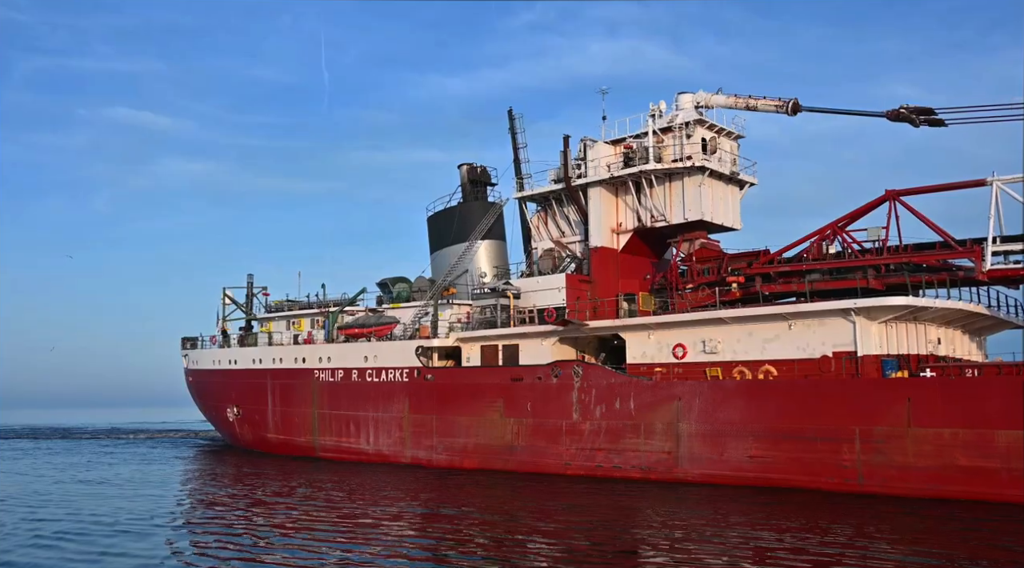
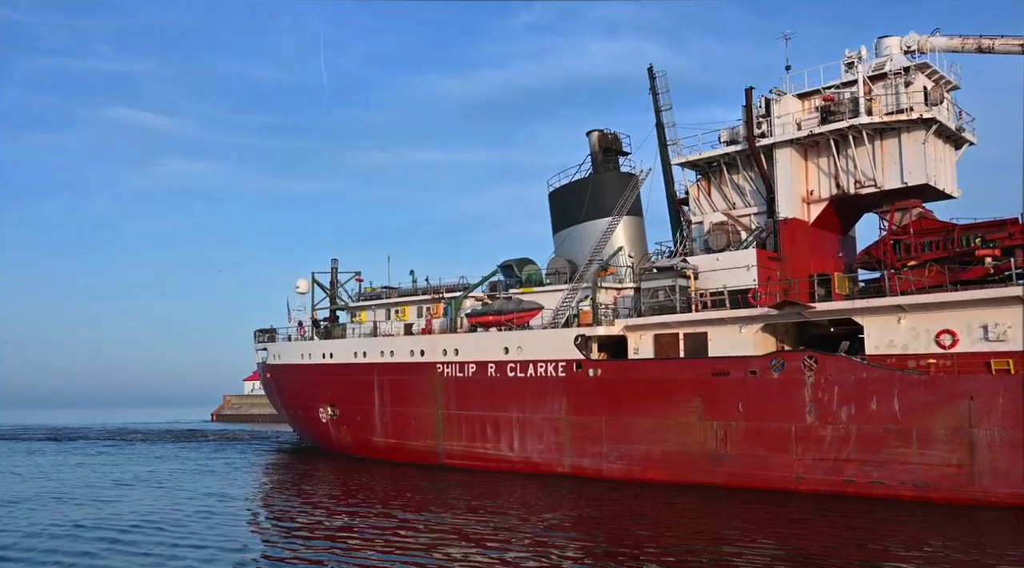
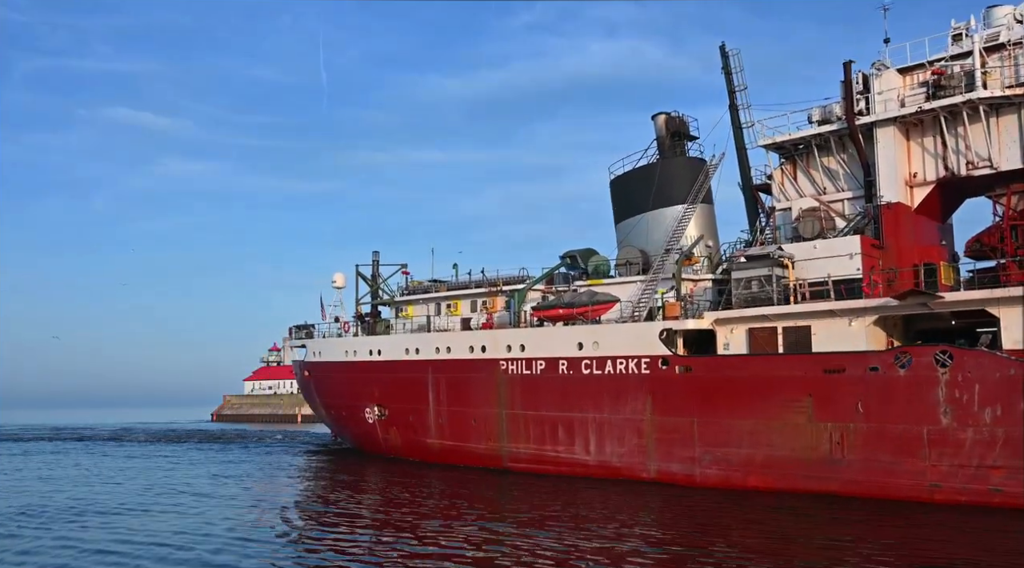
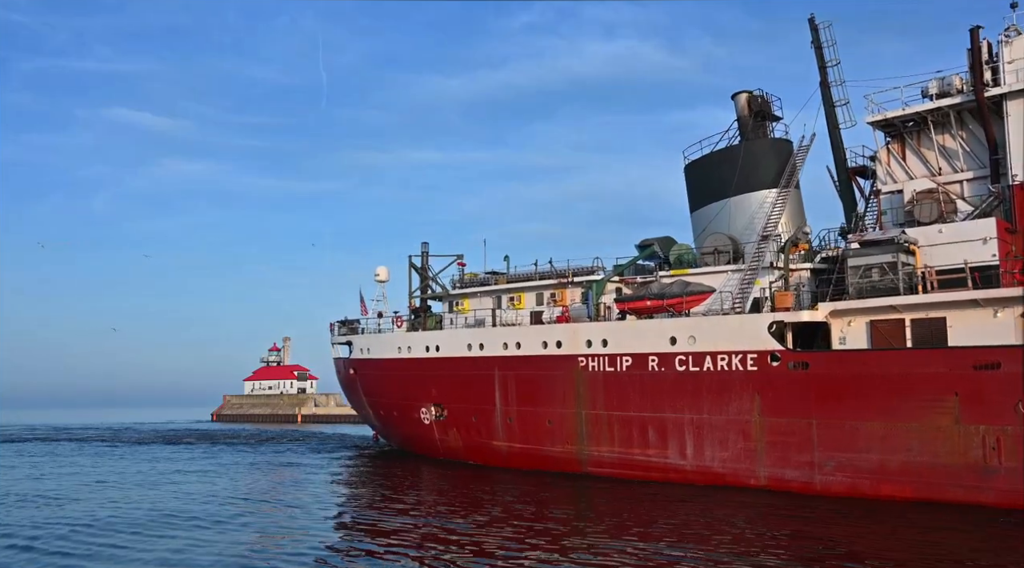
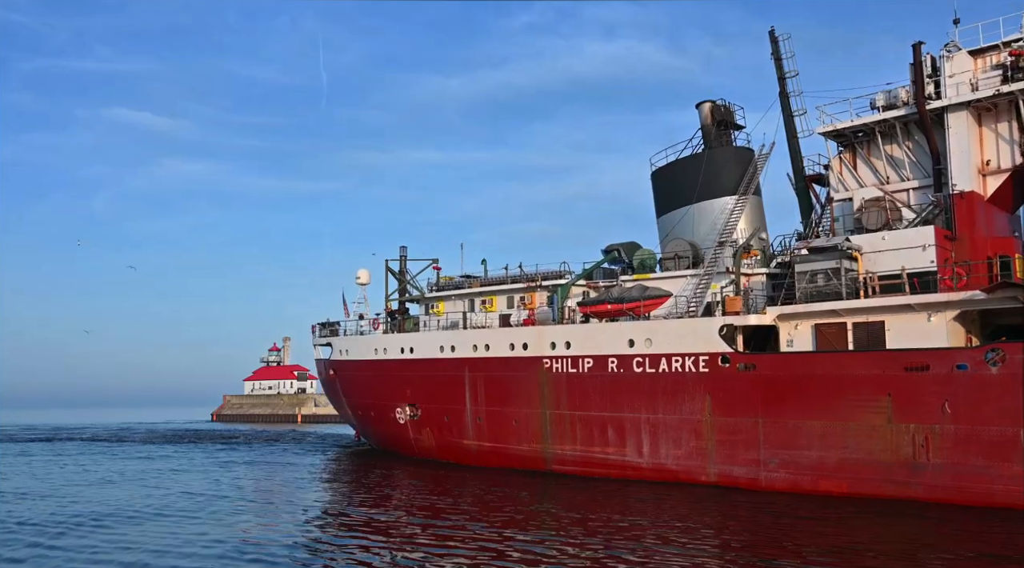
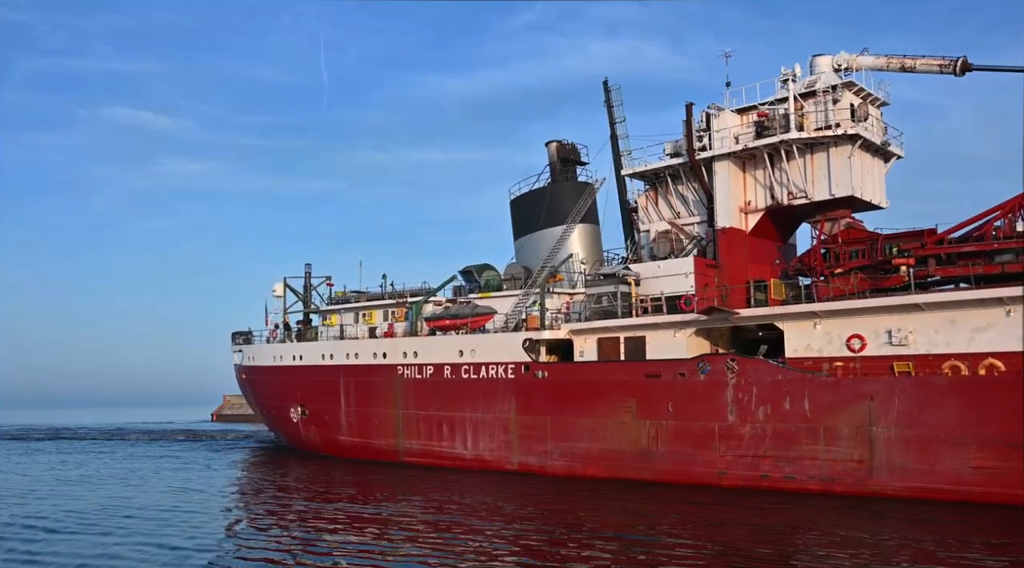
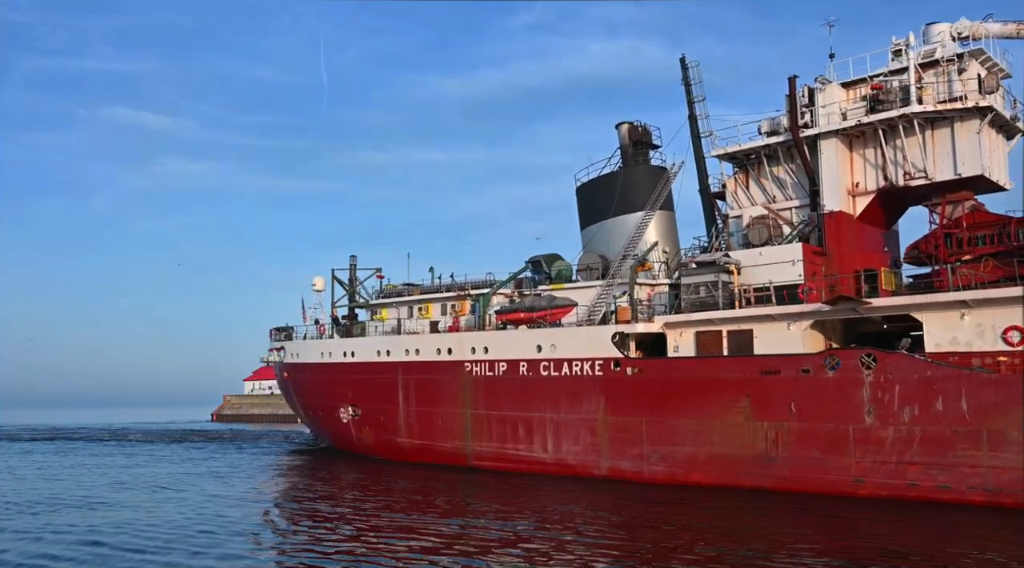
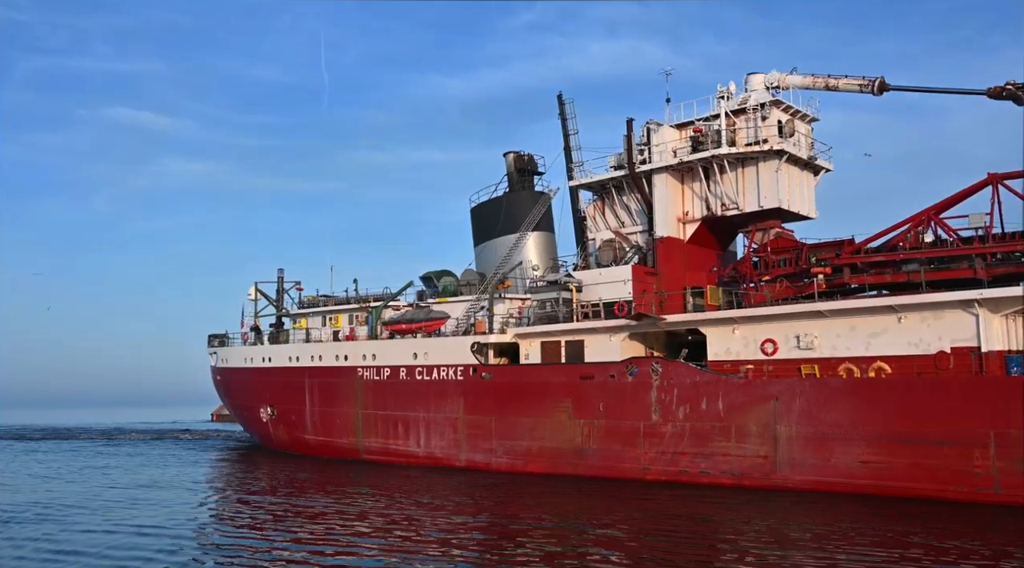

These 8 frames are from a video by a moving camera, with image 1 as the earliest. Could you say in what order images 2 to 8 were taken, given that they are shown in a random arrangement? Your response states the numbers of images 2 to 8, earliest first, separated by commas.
8, 6, 2, 7, 3, 5, 4
